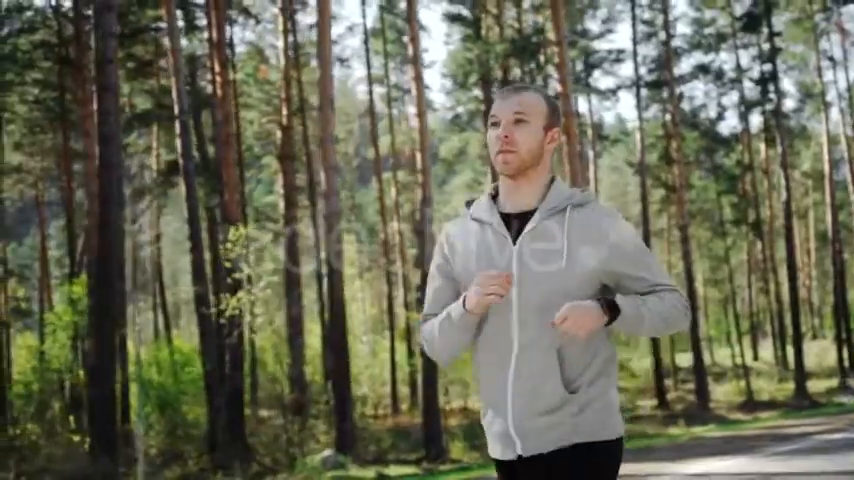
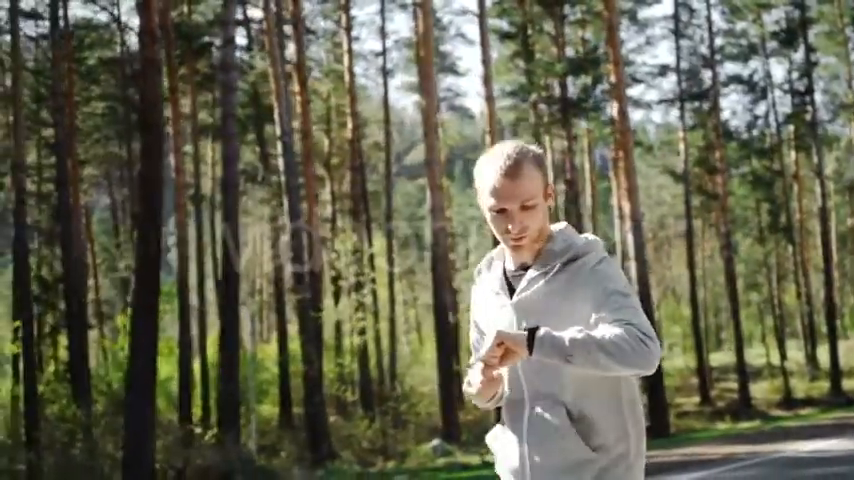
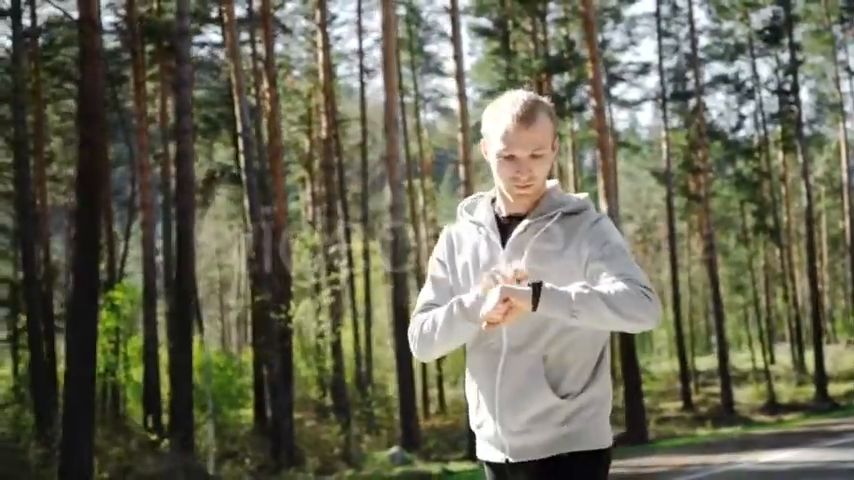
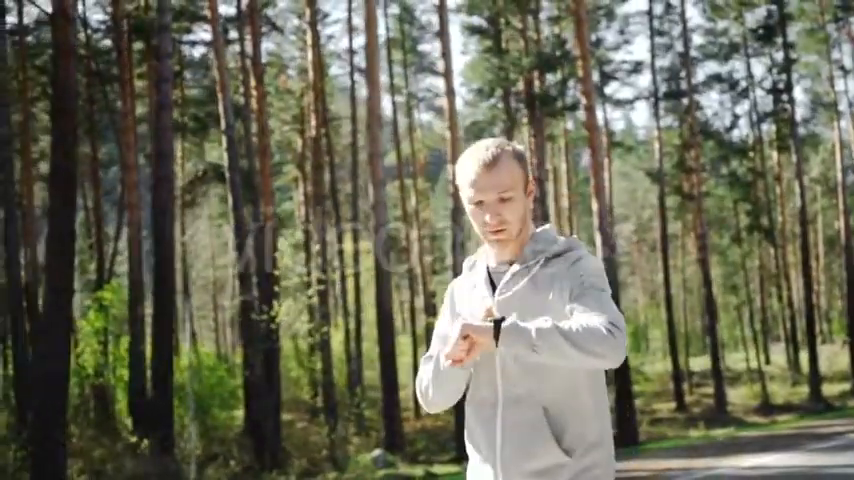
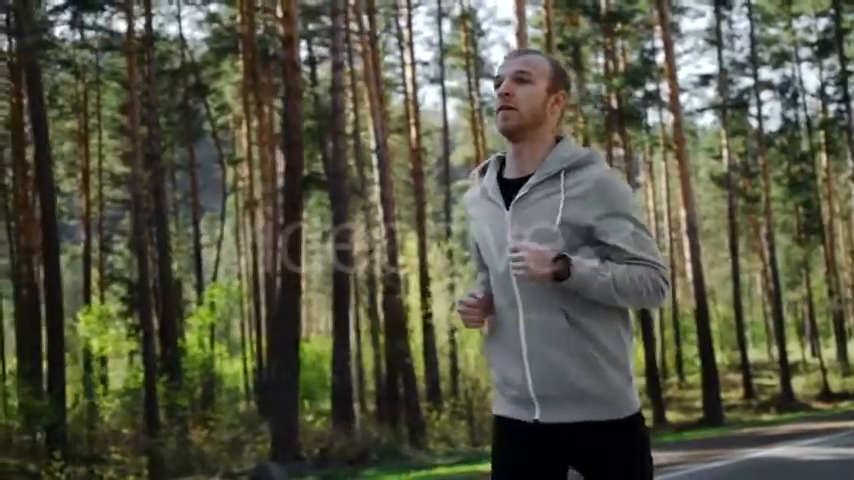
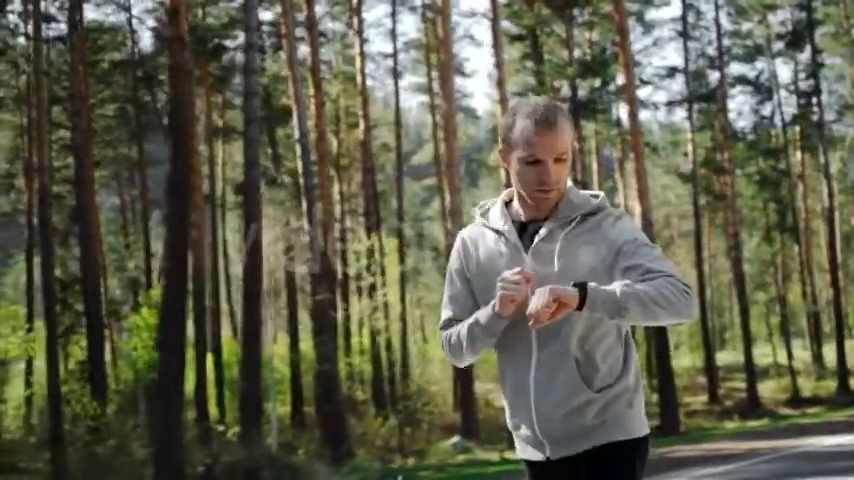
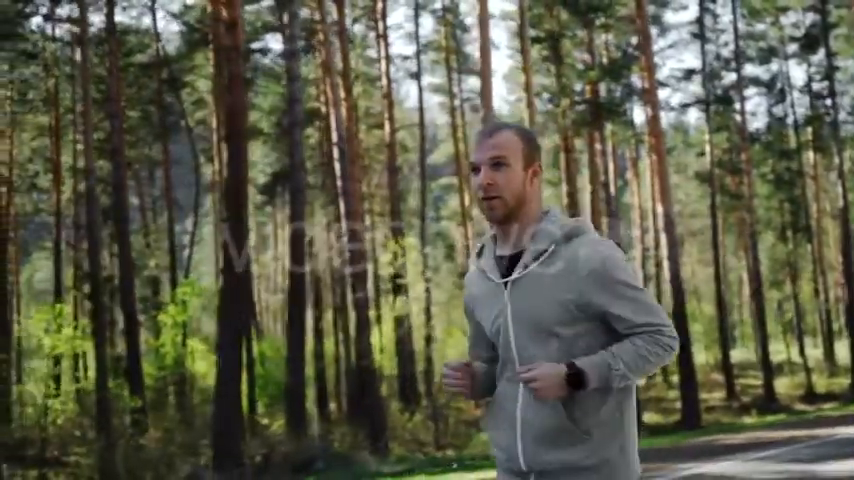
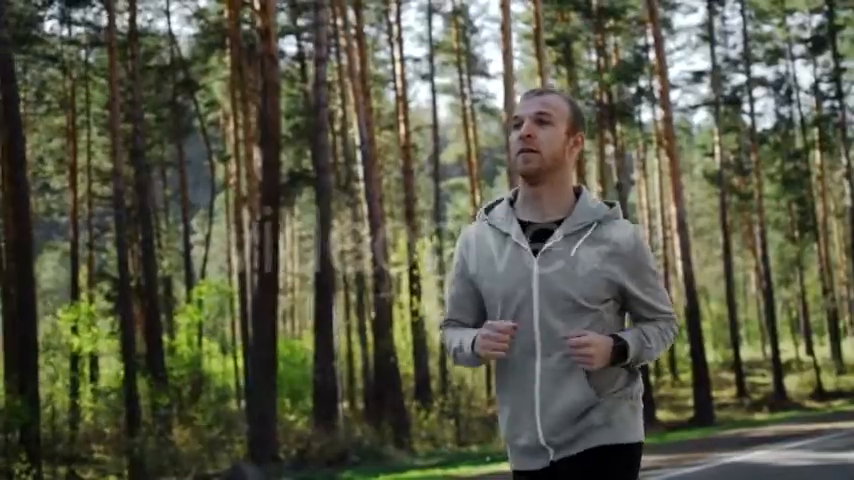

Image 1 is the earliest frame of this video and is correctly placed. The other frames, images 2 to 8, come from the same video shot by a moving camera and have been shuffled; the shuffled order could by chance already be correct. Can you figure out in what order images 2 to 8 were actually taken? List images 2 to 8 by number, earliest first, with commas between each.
4, 3, 2, 6, 7, 8, 5
